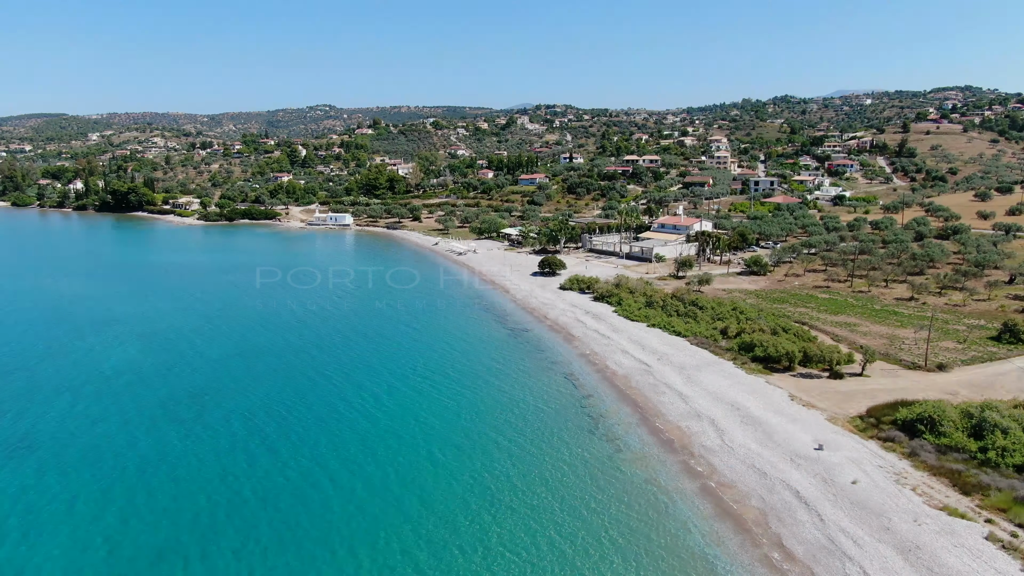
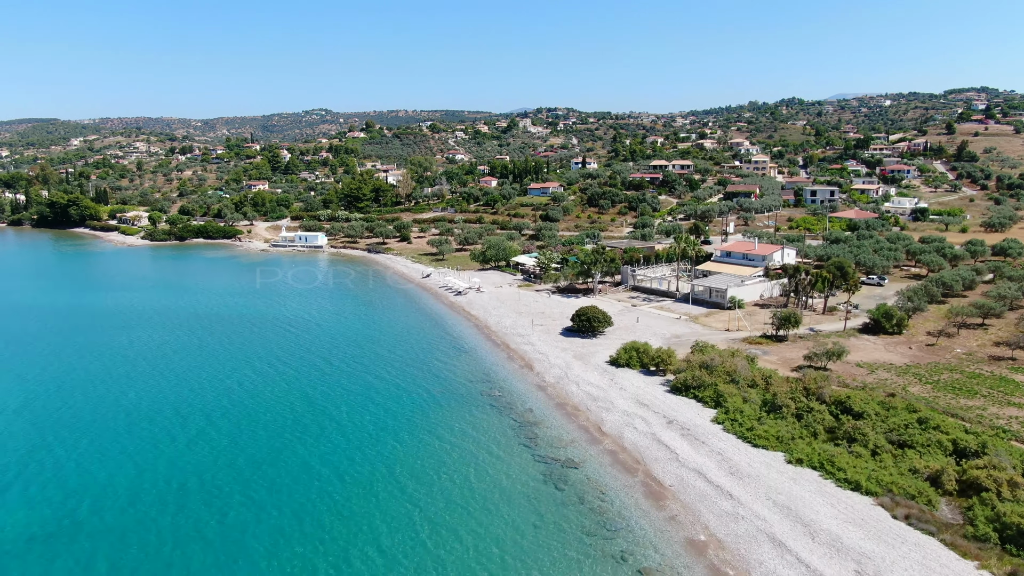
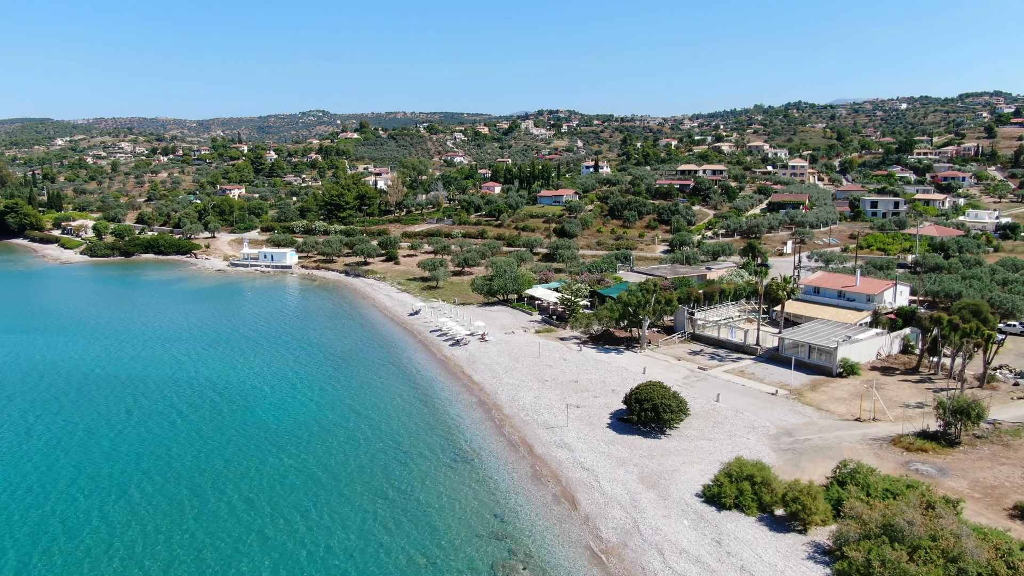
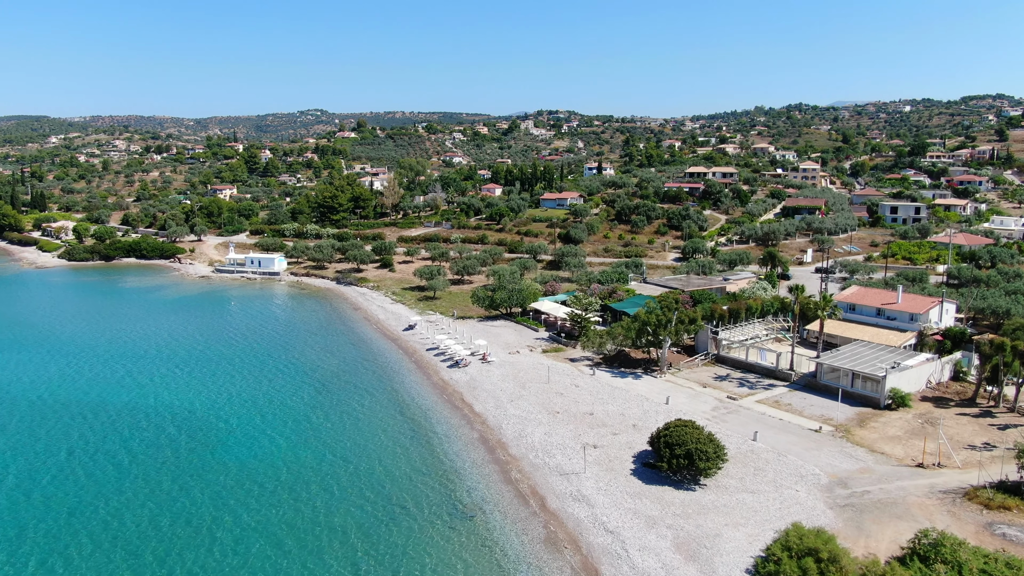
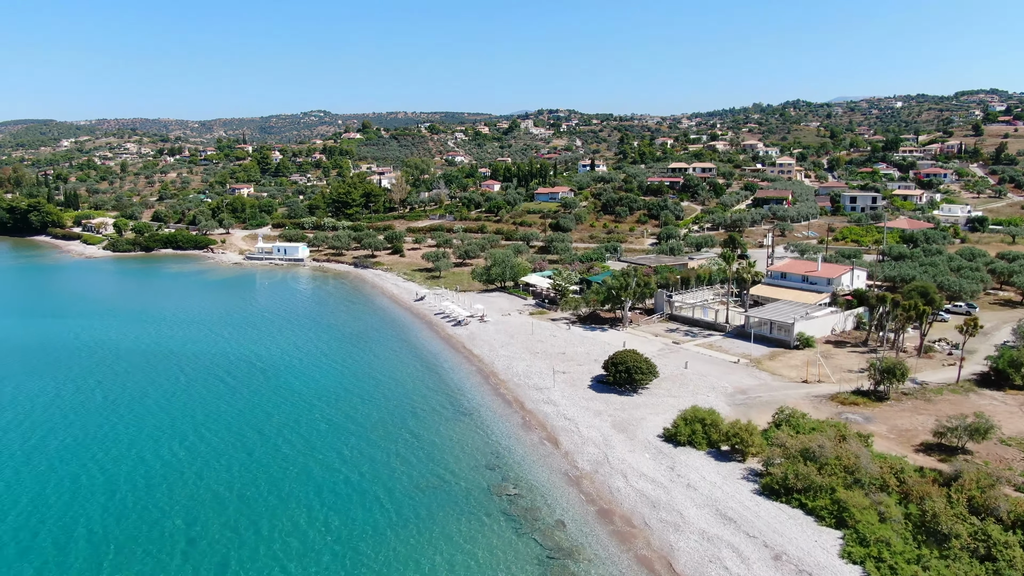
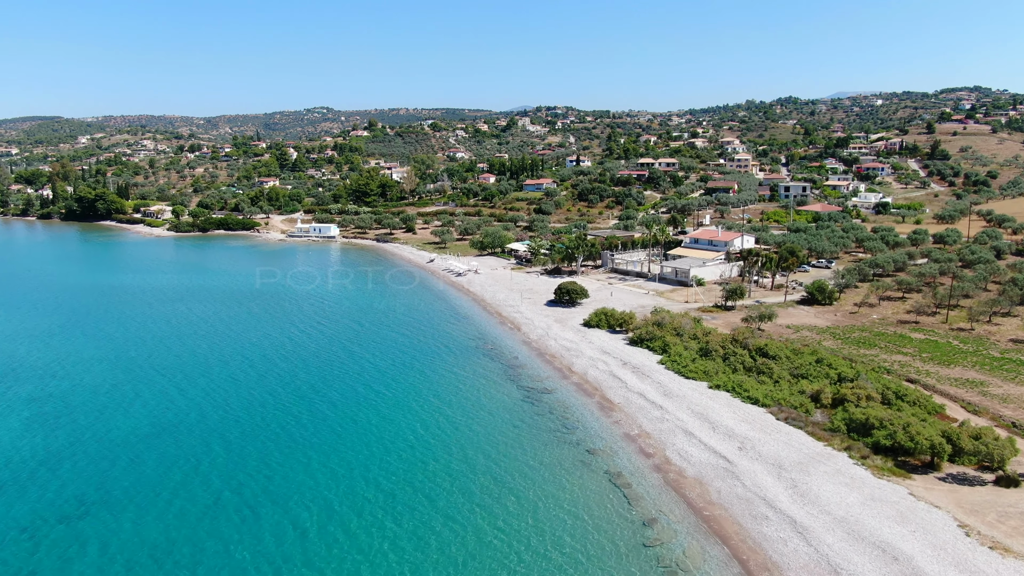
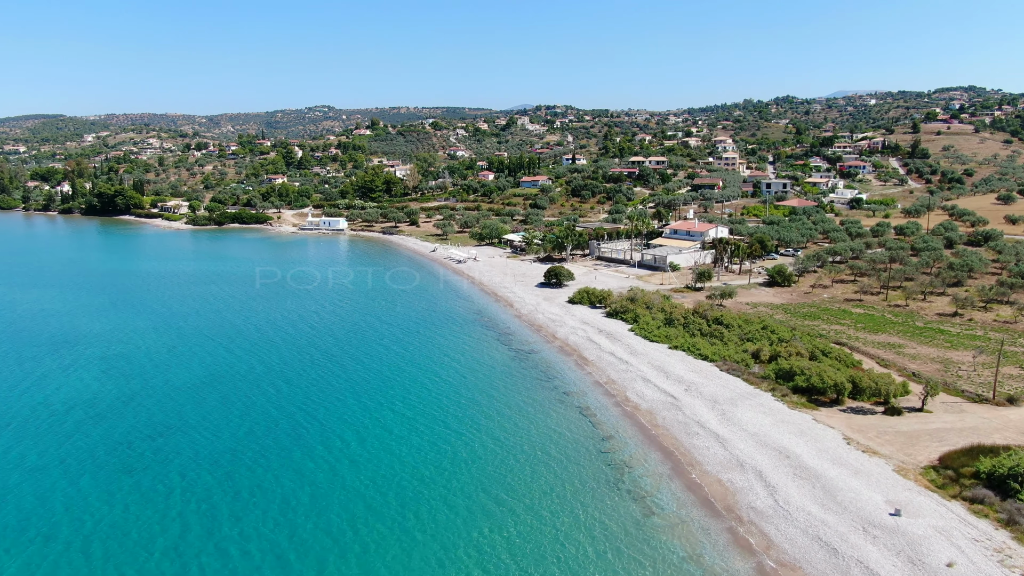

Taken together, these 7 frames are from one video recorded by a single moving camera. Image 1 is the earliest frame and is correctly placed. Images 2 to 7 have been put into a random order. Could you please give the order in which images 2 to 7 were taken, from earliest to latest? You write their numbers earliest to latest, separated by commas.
7, 6, 2, 5, 3, 4
